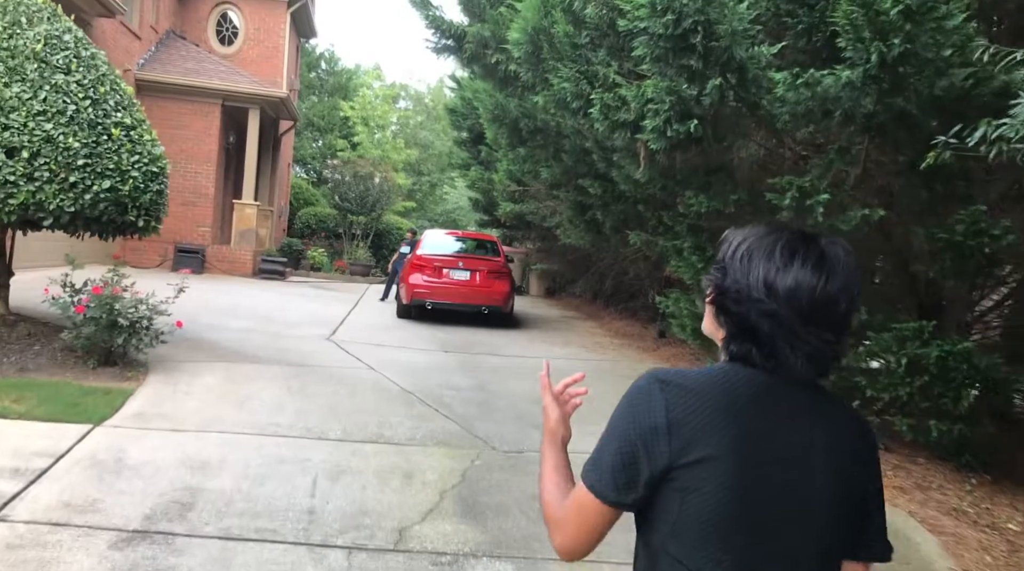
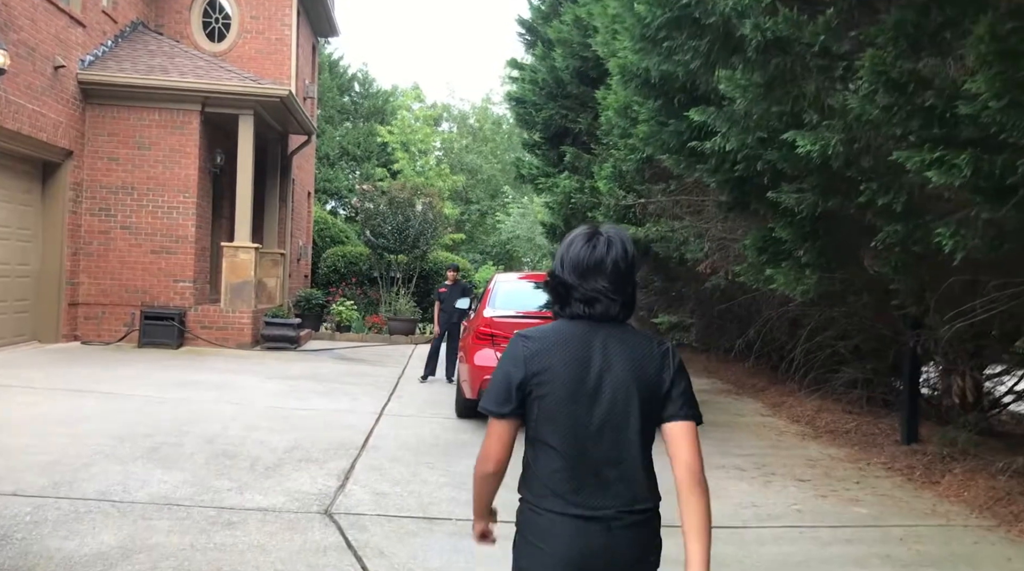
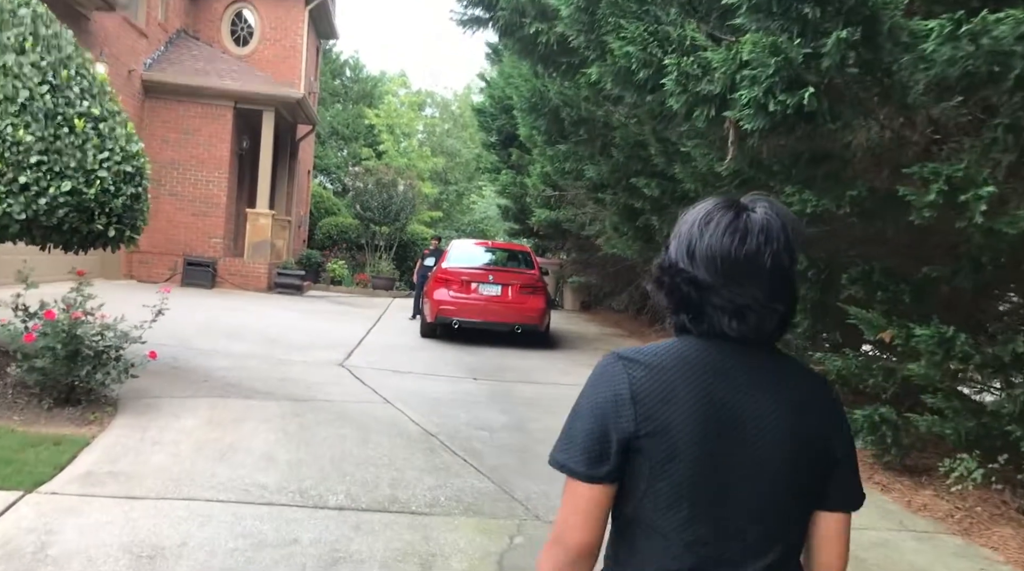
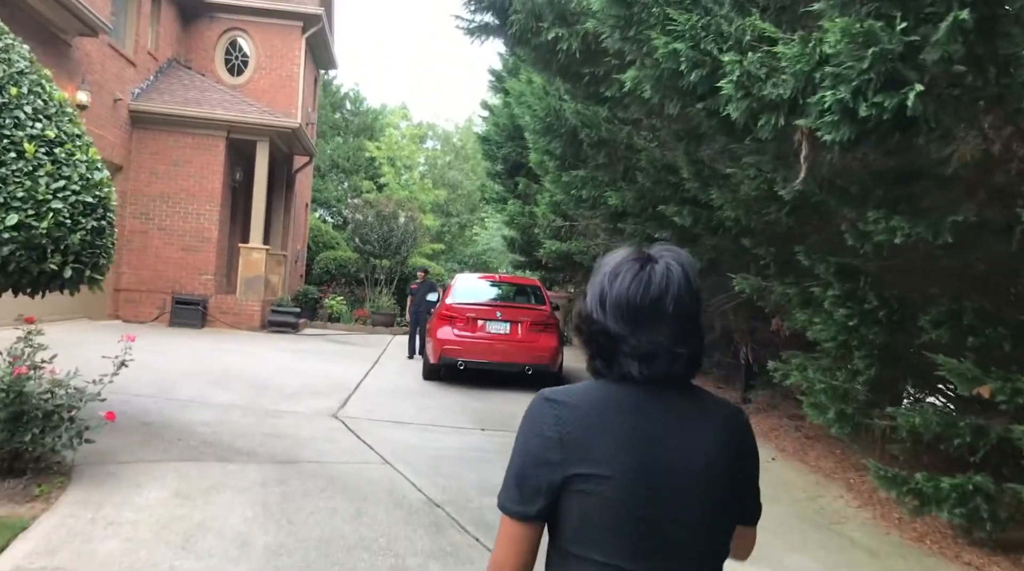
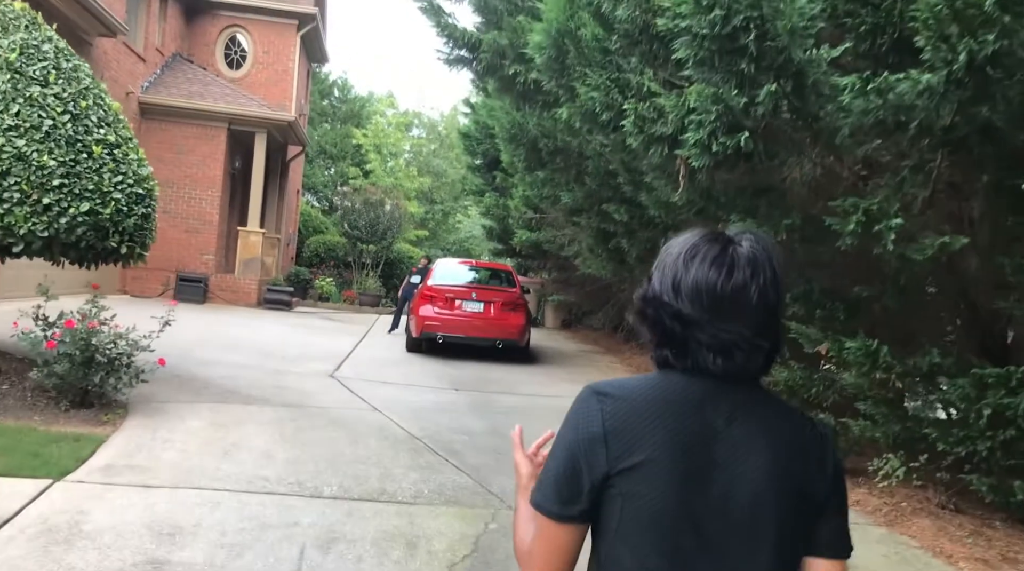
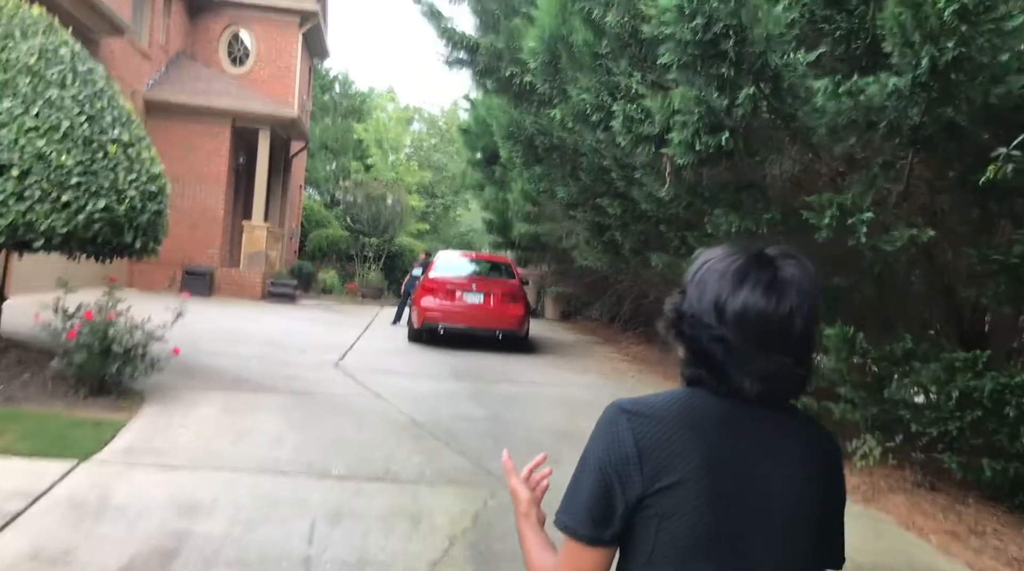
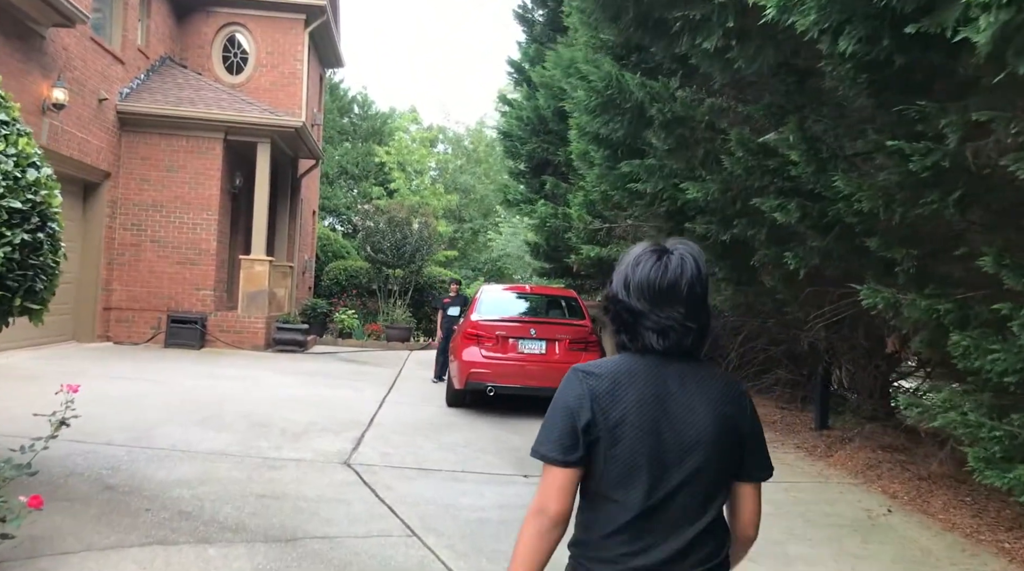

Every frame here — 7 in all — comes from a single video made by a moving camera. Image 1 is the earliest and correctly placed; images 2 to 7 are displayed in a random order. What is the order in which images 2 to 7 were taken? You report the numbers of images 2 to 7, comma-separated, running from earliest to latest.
6, 5, 3, 4, 7, 2
